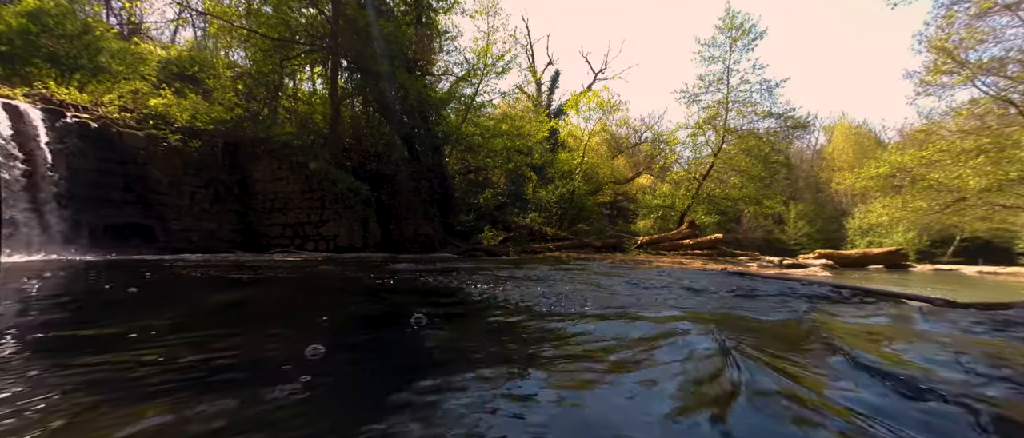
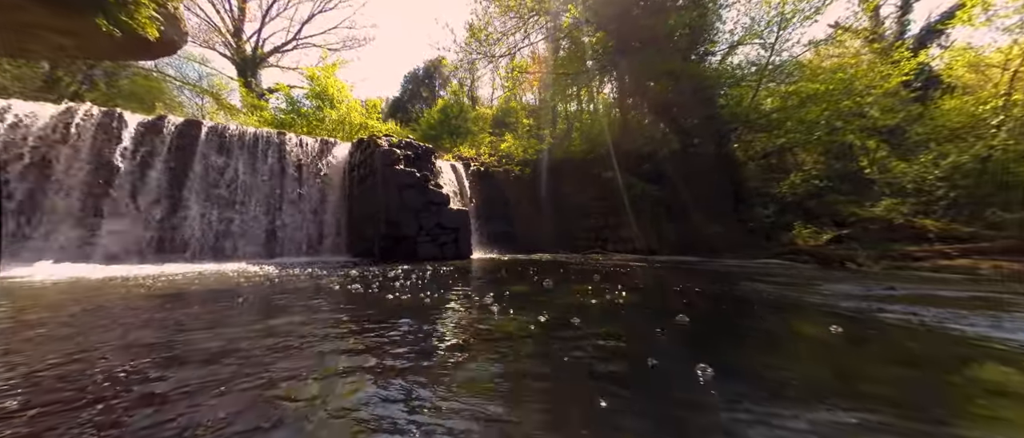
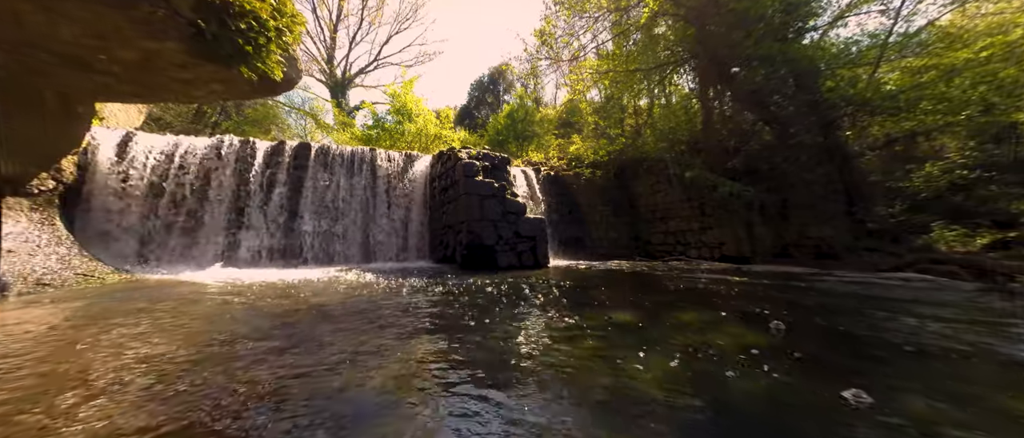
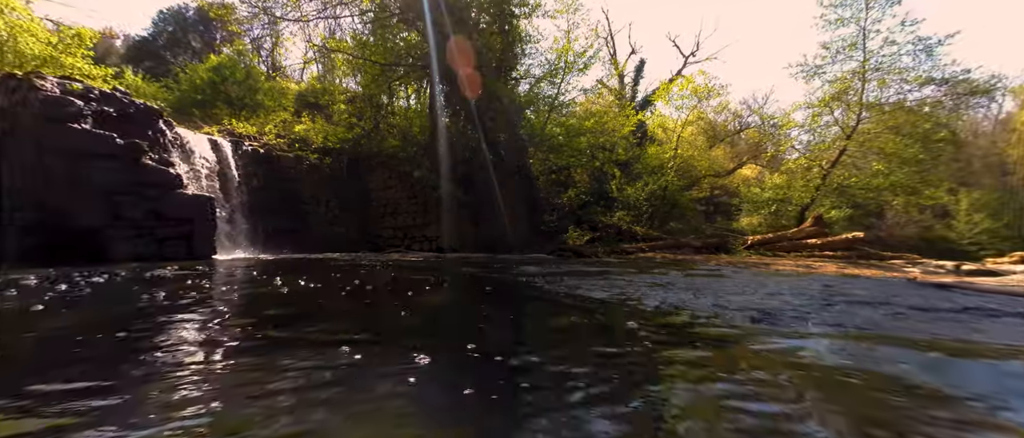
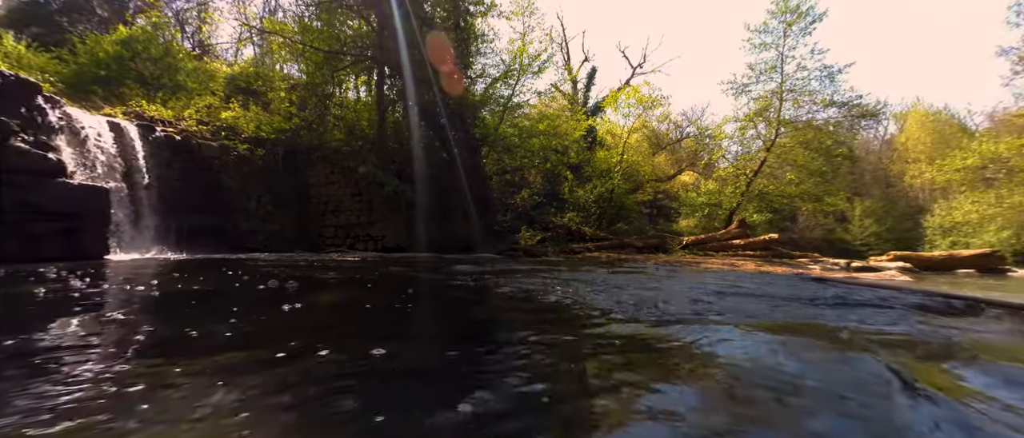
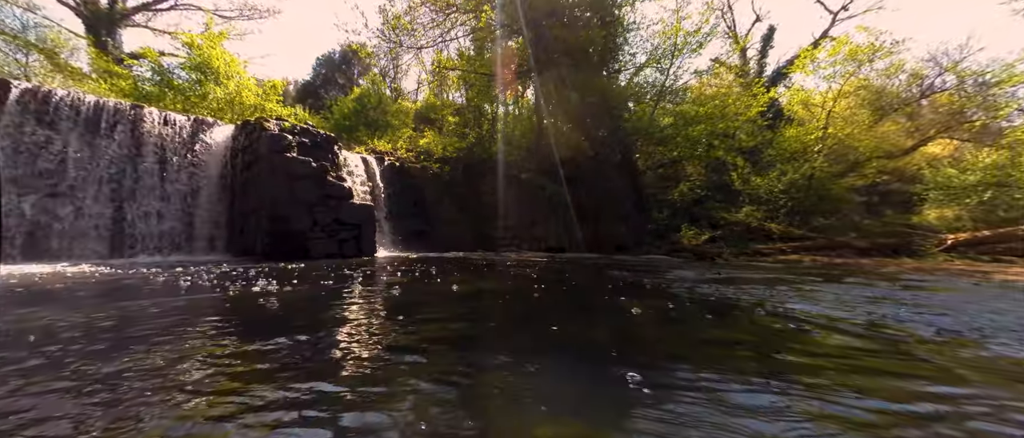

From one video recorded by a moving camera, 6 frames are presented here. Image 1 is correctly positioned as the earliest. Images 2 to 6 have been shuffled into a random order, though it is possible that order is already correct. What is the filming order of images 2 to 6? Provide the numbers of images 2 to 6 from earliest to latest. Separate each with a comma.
5, 4, 6, 2, 3
